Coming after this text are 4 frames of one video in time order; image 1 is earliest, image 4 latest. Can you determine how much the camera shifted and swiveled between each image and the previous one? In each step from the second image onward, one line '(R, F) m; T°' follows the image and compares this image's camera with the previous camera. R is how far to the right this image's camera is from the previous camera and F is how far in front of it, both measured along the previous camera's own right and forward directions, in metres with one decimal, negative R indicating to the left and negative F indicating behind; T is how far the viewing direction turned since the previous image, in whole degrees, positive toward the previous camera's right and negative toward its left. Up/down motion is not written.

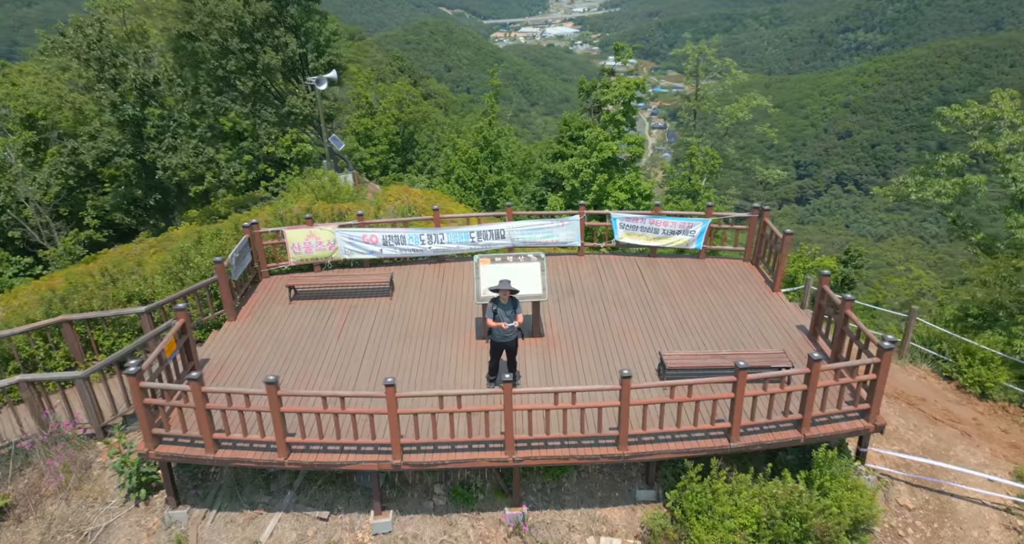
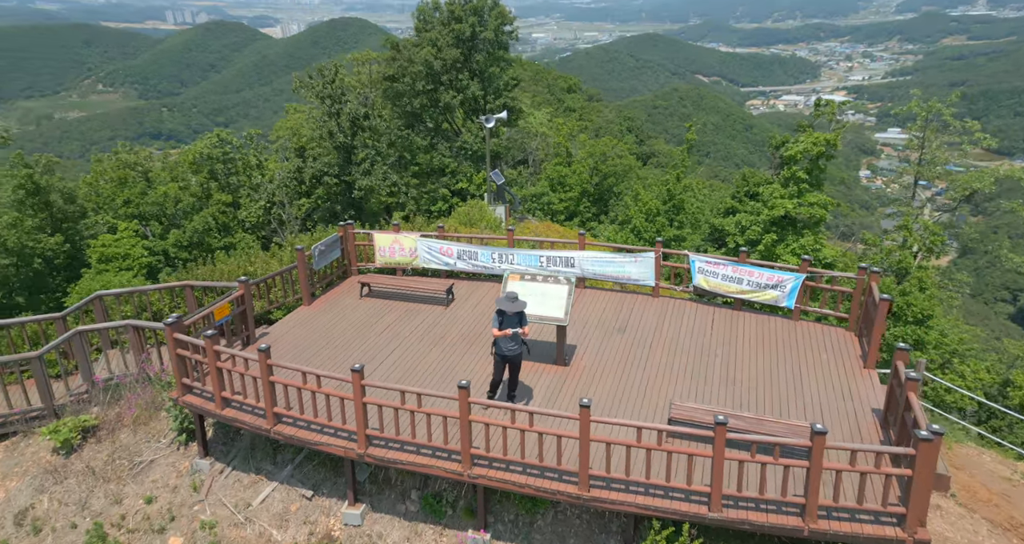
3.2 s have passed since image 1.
(+2.2, +0.6) m; -18°
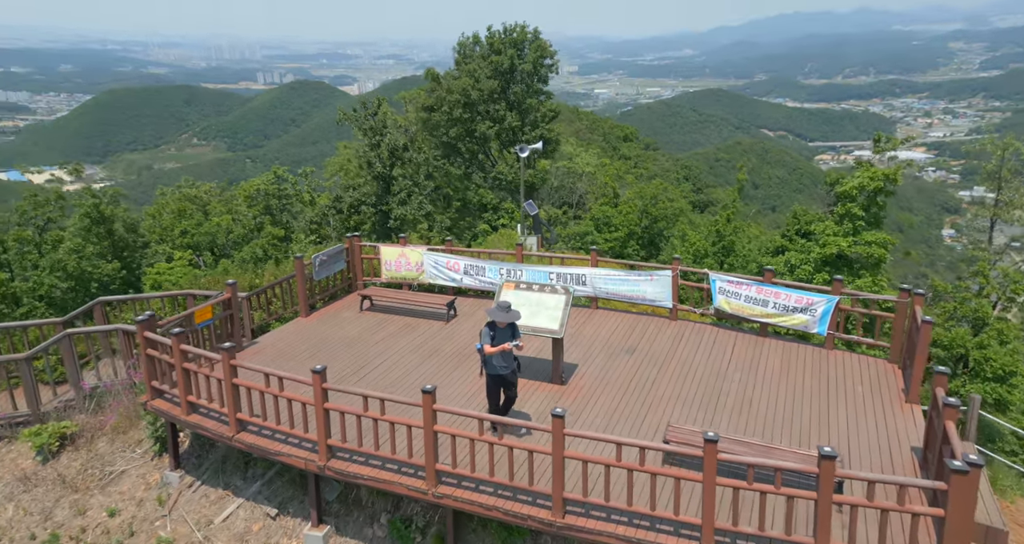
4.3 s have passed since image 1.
(+0.7, +0.7) m; -4°
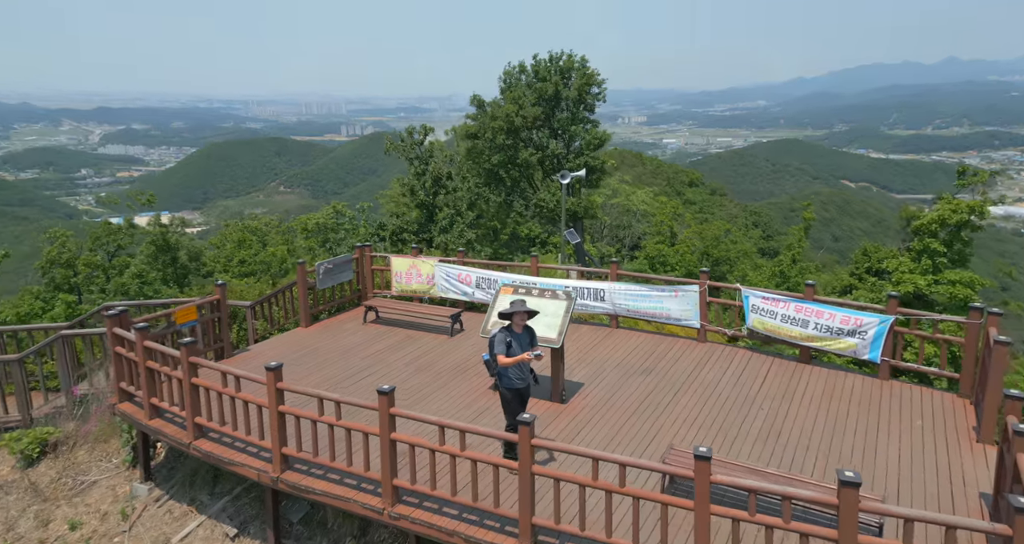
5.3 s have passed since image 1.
(+0.7, +0.8) m; -5°
